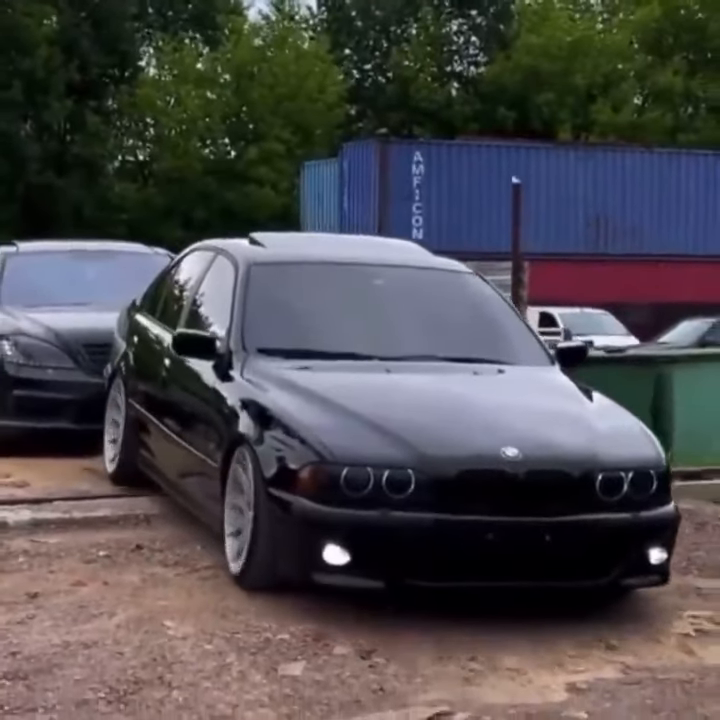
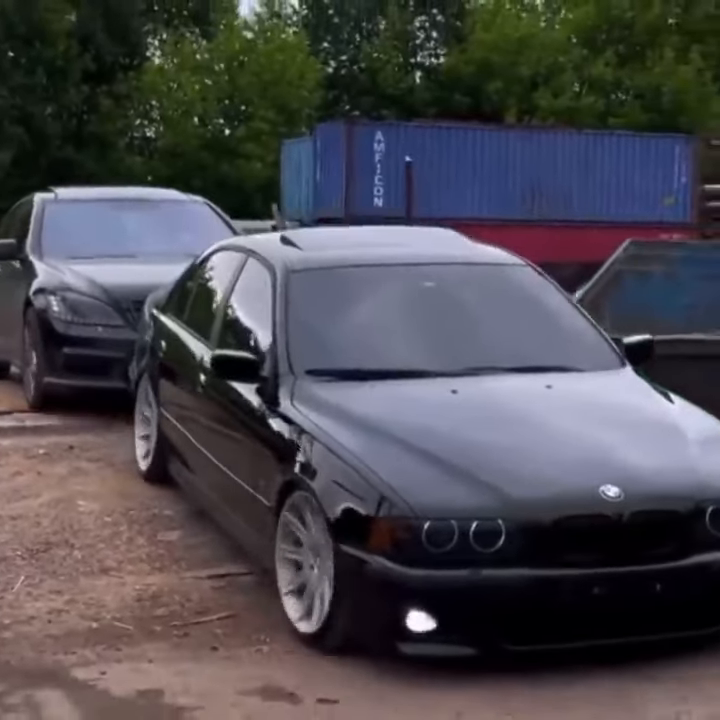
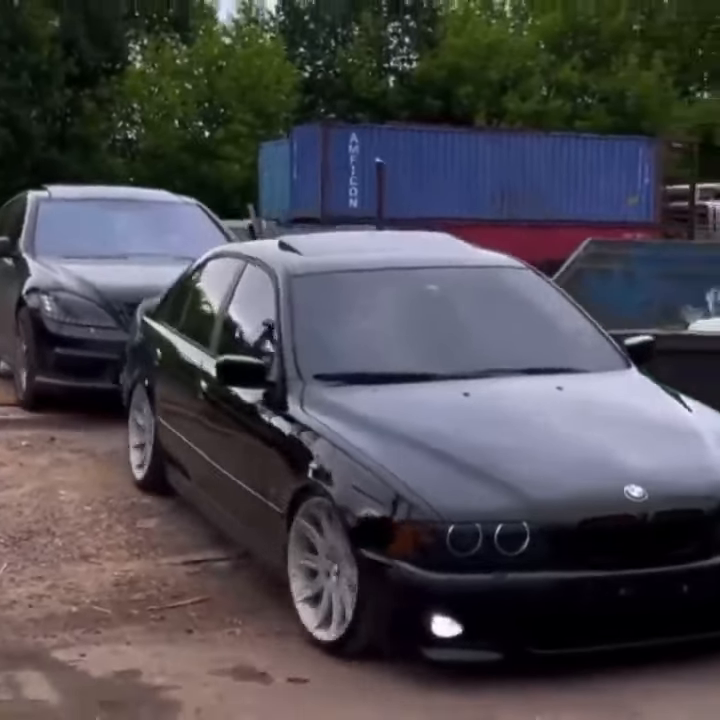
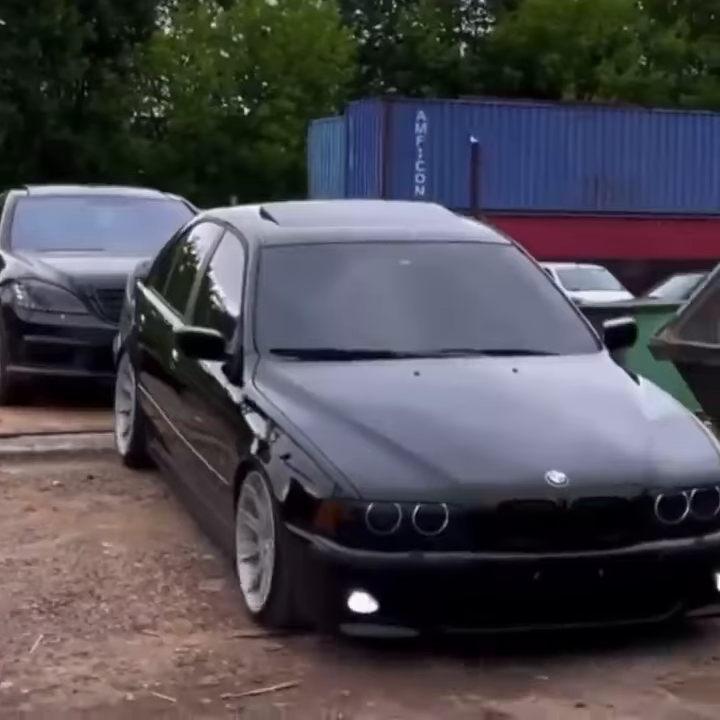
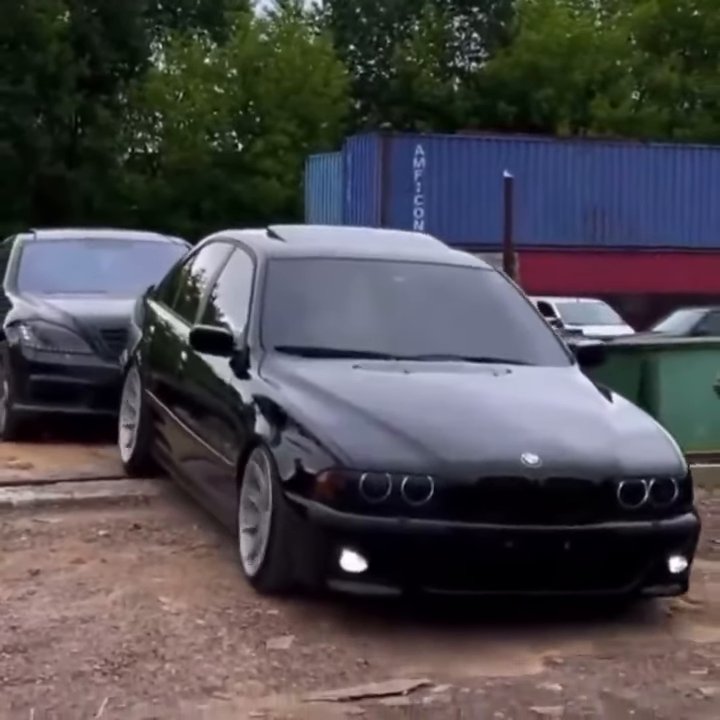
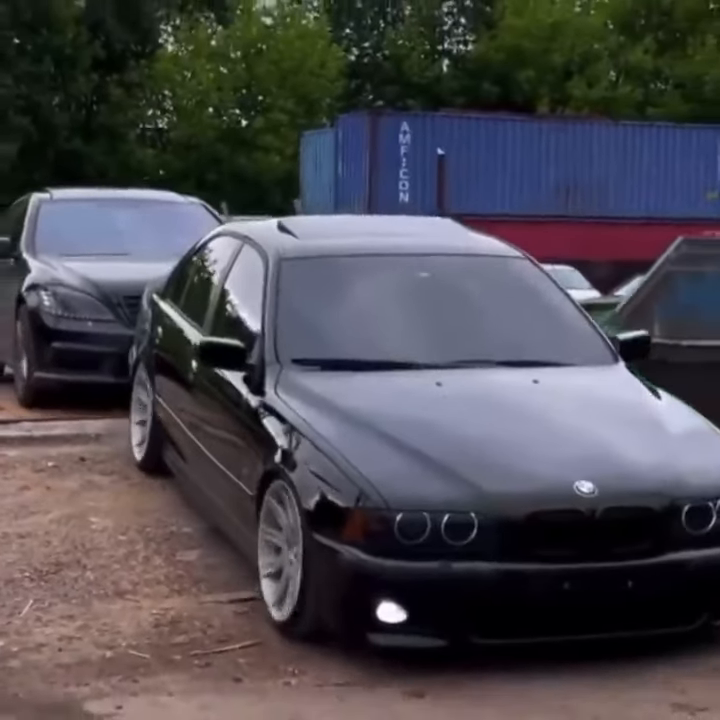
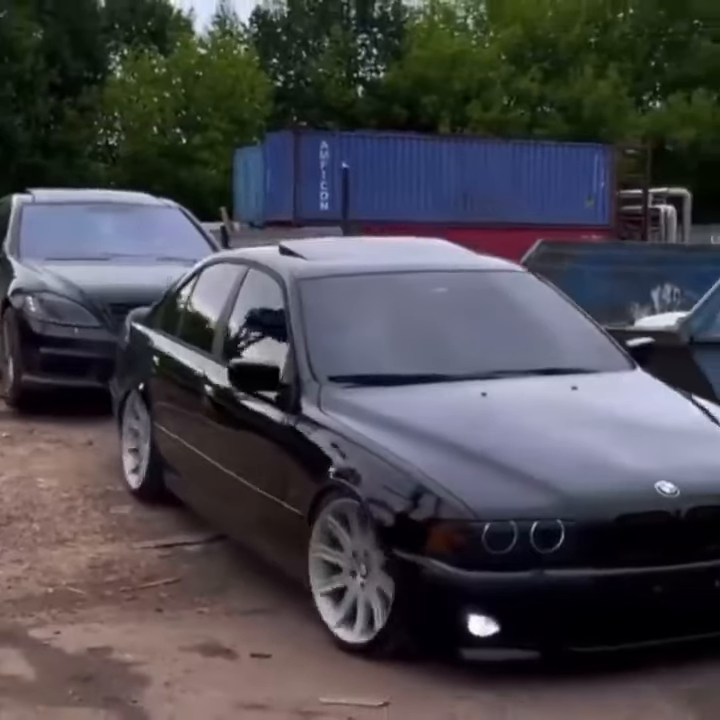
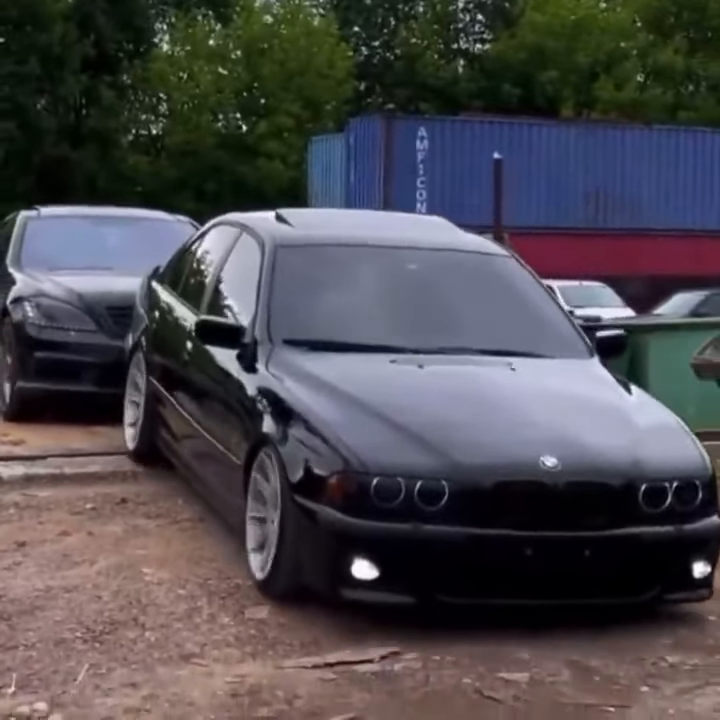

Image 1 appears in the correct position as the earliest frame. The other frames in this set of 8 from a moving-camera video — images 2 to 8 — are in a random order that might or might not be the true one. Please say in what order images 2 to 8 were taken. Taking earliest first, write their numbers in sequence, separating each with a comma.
5, 8, 4, 6, 2, 3, 7
